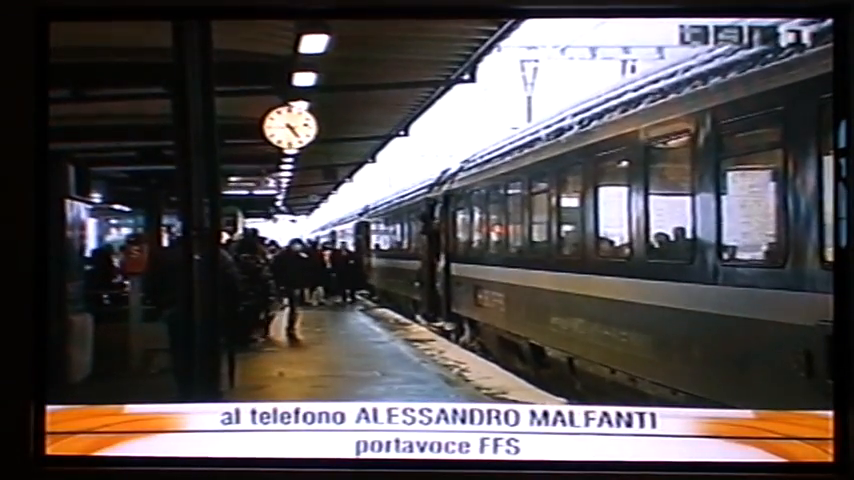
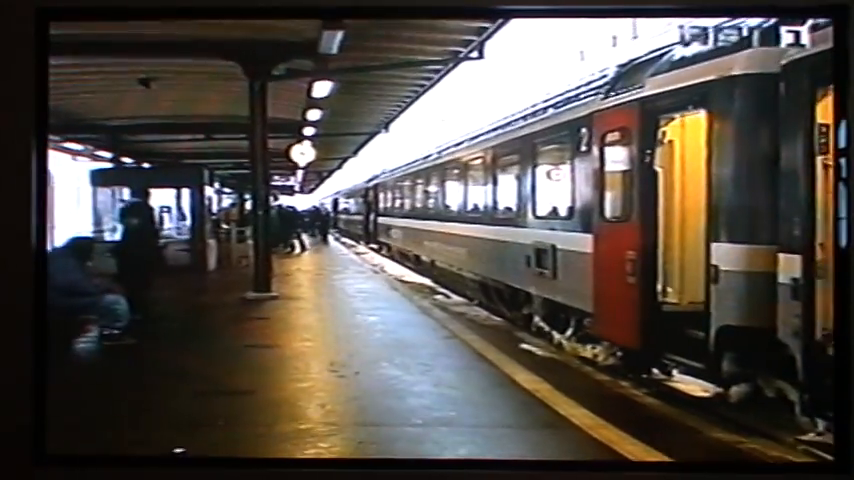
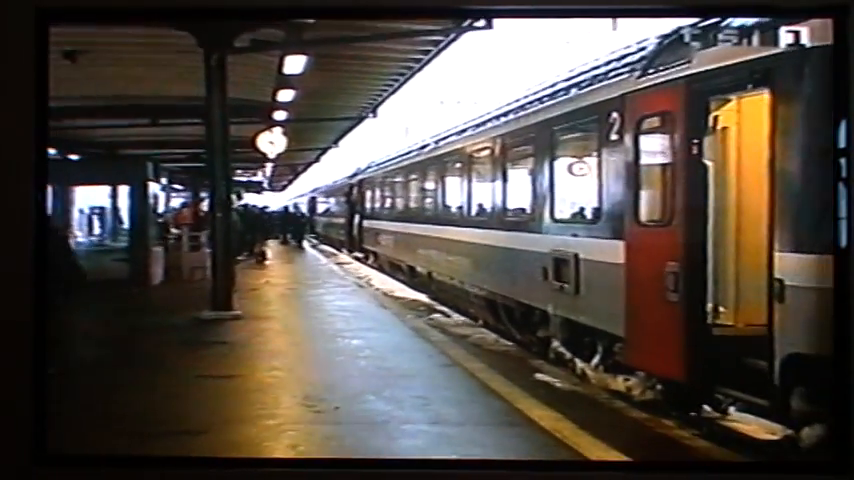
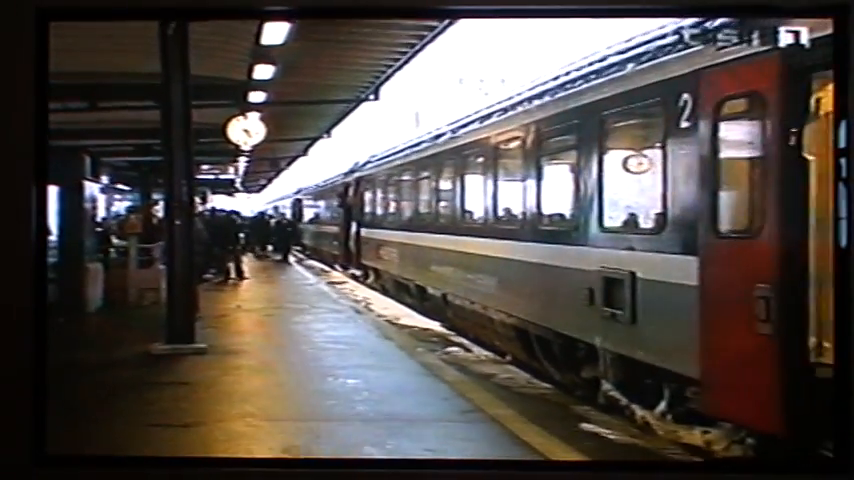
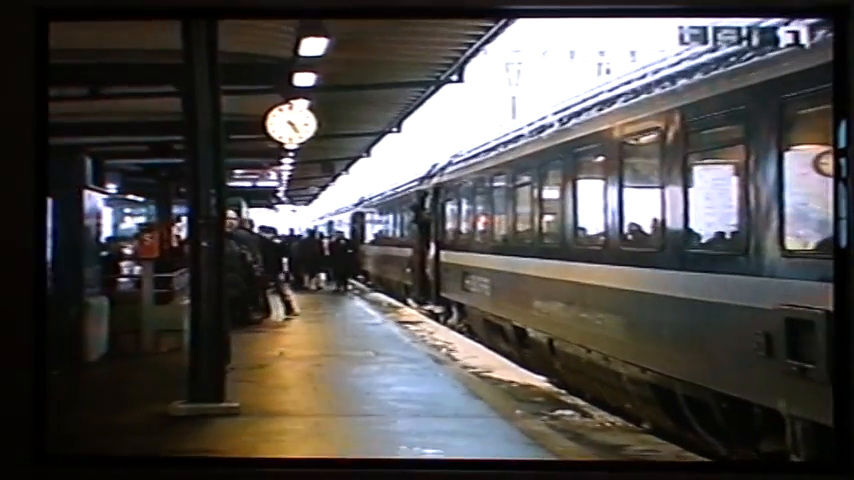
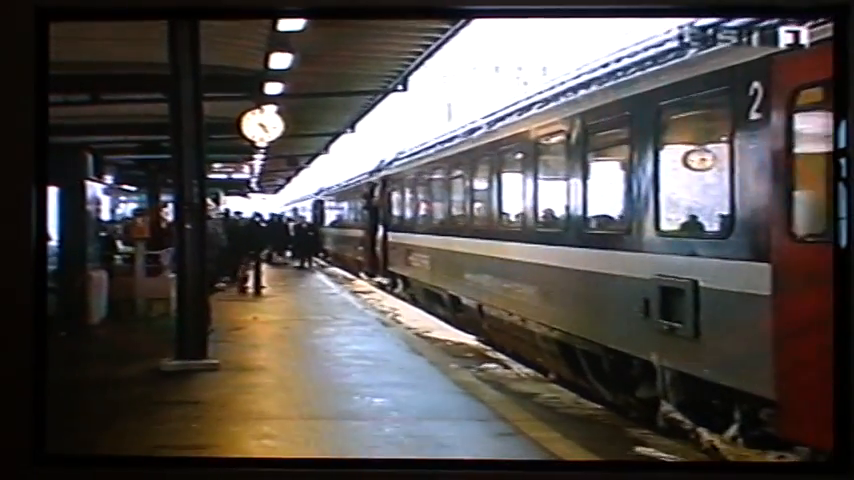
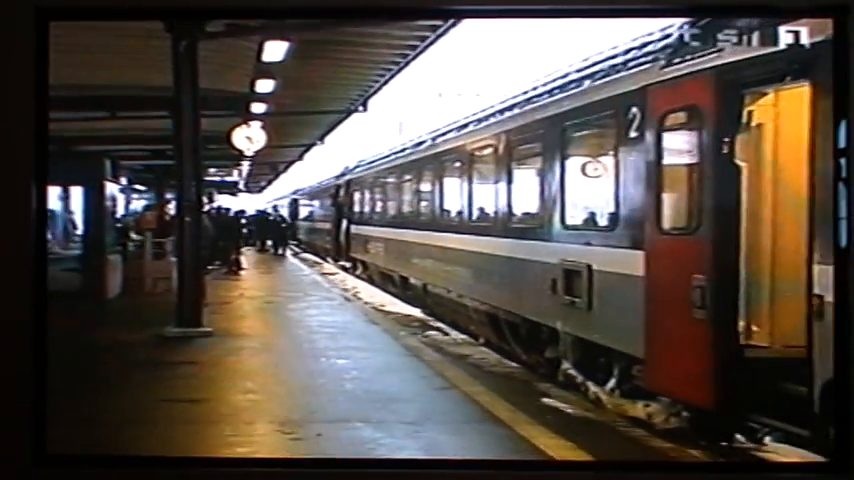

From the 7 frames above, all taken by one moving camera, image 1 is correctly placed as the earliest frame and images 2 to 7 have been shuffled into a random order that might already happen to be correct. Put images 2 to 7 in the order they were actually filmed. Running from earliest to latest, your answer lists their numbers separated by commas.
5, 6, 4, 7, 3, 2
